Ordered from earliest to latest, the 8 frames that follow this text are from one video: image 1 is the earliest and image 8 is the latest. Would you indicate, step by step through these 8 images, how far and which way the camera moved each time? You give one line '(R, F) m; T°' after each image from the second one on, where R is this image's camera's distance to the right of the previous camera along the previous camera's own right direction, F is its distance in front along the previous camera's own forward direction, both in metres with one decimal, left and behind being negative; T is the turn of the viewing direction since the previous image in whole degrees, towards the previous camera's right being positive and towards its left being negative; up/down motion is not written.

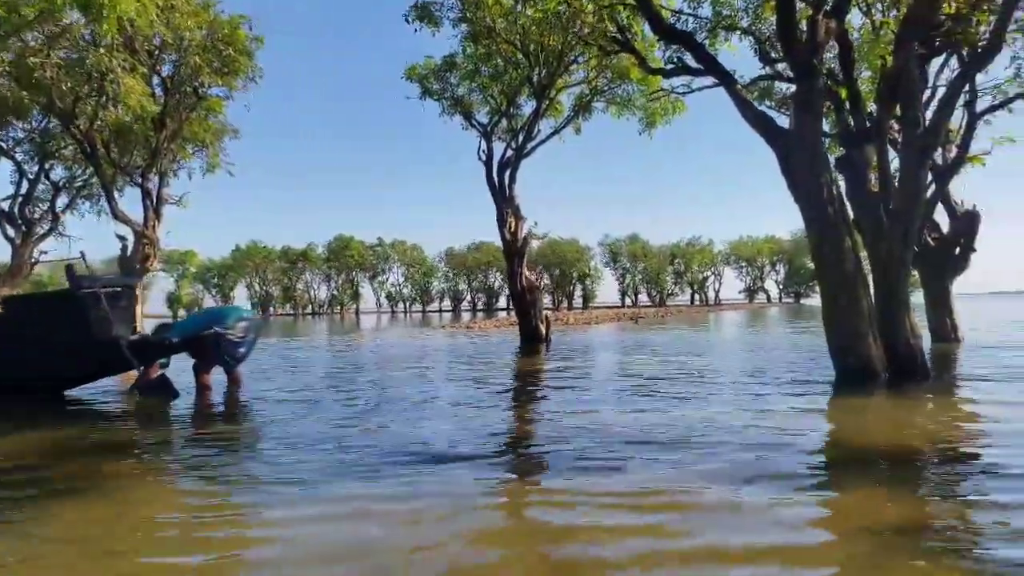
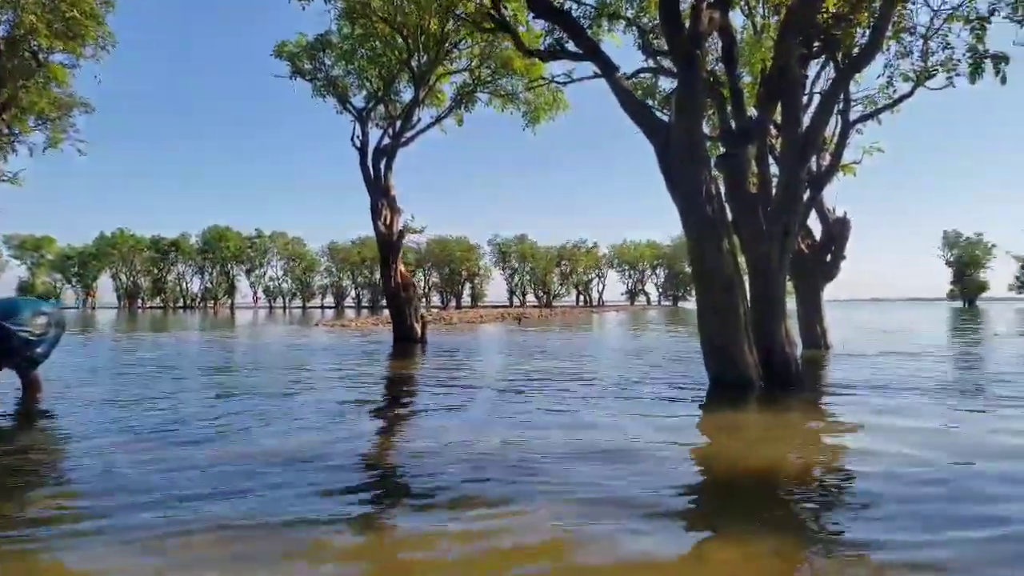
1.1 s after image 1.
(+0.4, +1.1) m; +8°
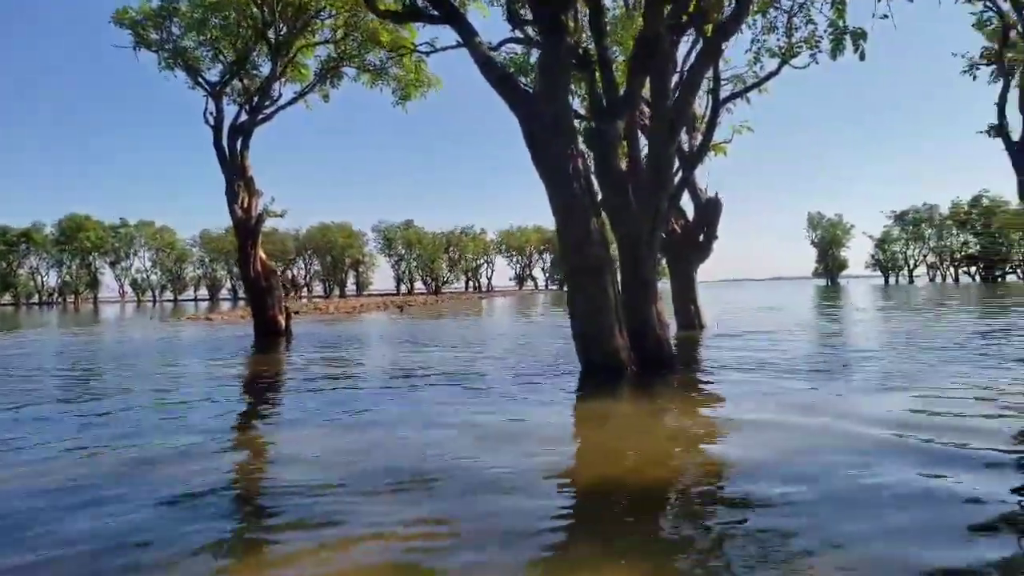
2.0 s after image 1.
(+0.4, +0.8) m; +8°
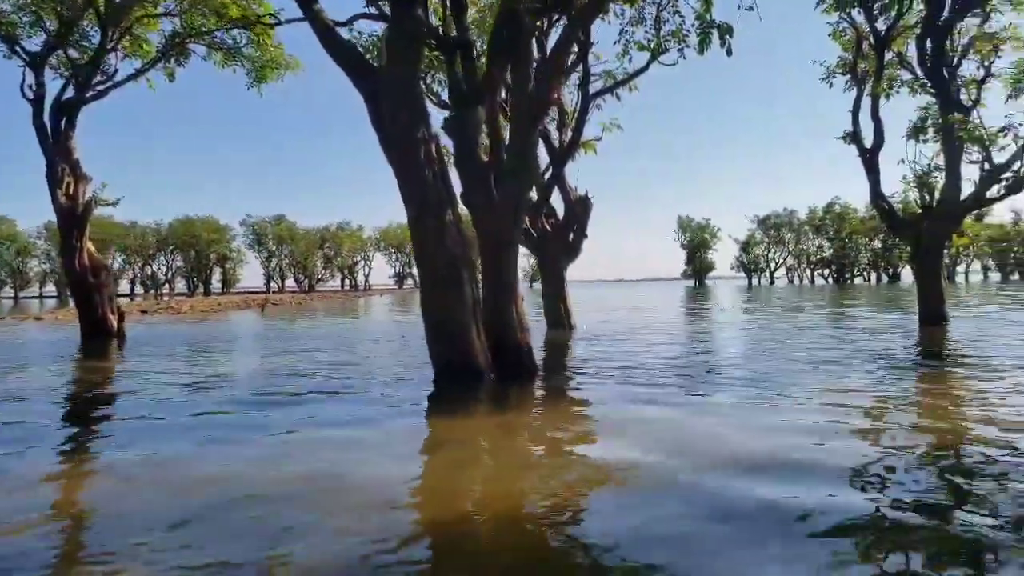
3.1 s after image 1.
(+0.4, +0.9) m; +9°
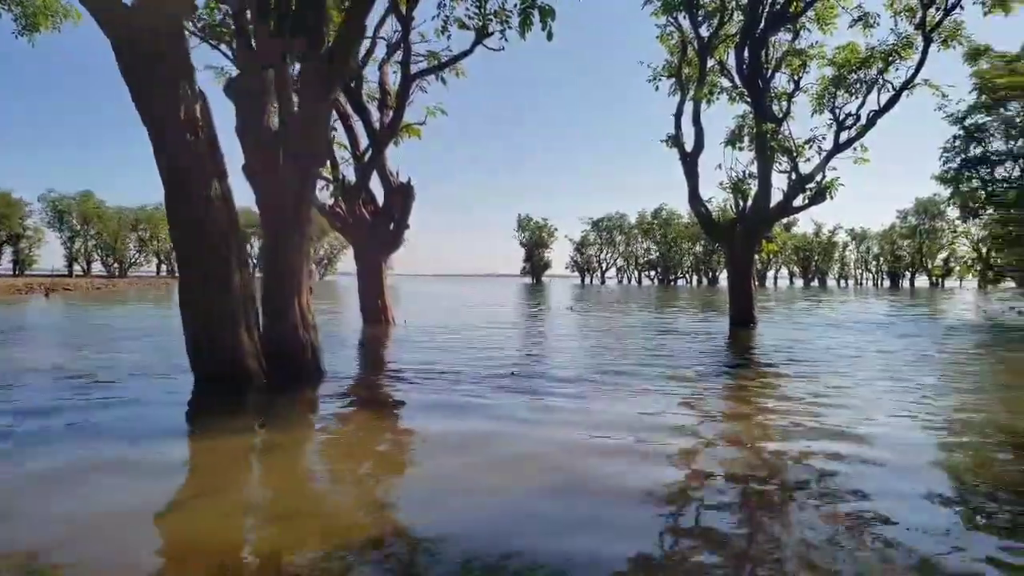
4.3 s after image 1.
(+0.6, +0.9) m; +12°
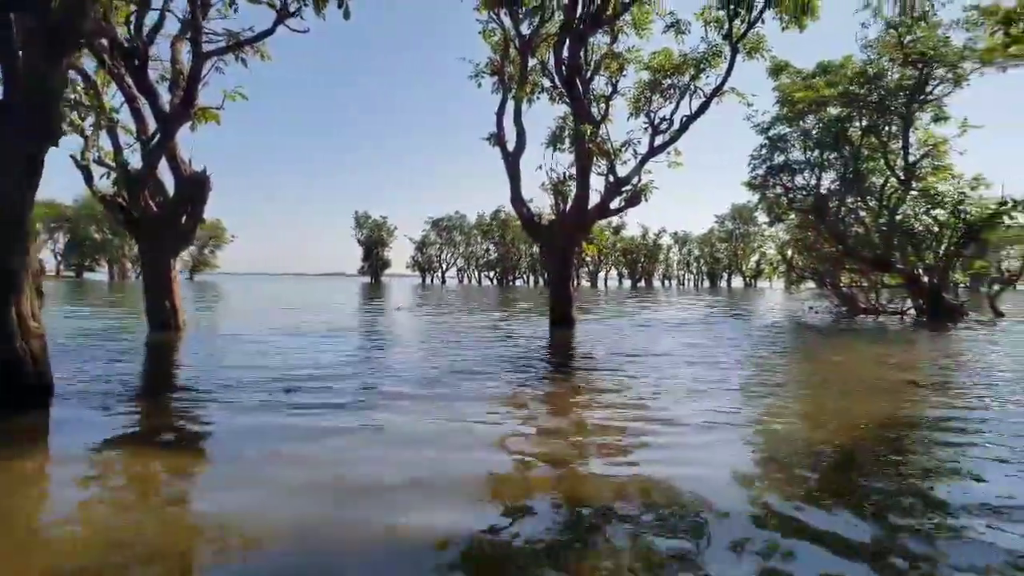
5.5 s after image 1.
(+0.6, +0.7) m; +12°
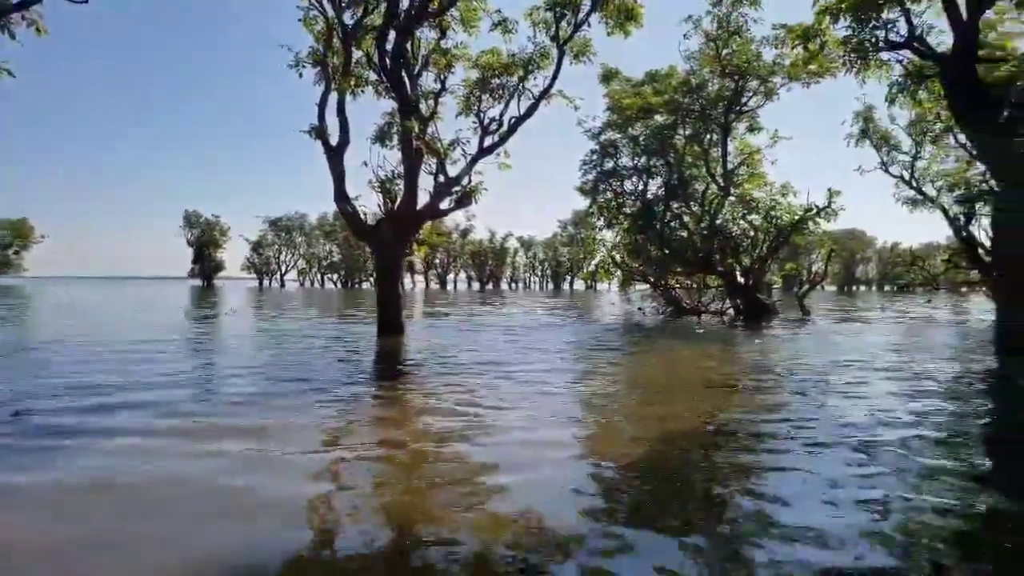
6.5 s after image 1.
(+0.6, +0.6) m; +11°
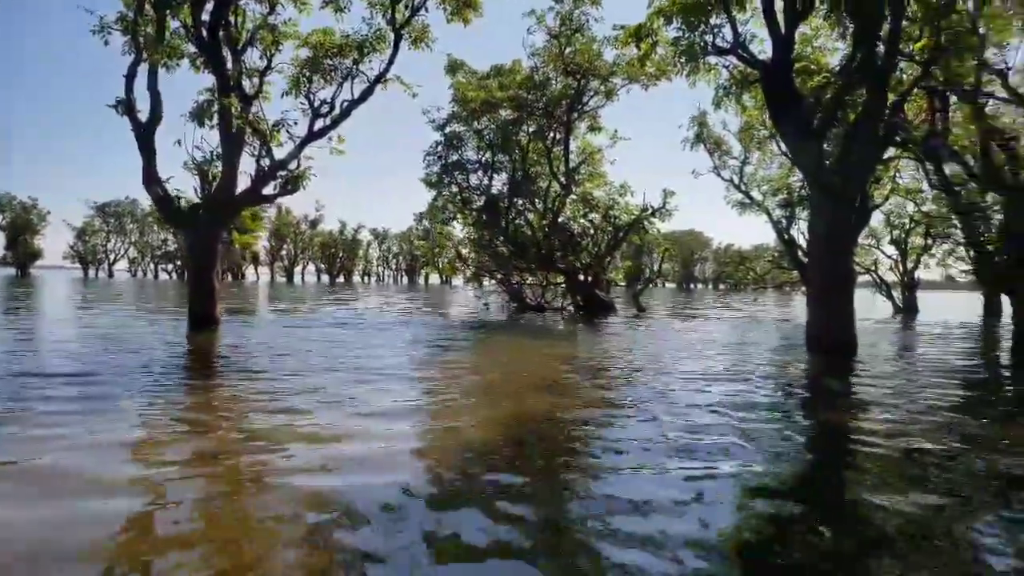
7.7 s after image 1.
(+0.6, +0.5) m; +11°
